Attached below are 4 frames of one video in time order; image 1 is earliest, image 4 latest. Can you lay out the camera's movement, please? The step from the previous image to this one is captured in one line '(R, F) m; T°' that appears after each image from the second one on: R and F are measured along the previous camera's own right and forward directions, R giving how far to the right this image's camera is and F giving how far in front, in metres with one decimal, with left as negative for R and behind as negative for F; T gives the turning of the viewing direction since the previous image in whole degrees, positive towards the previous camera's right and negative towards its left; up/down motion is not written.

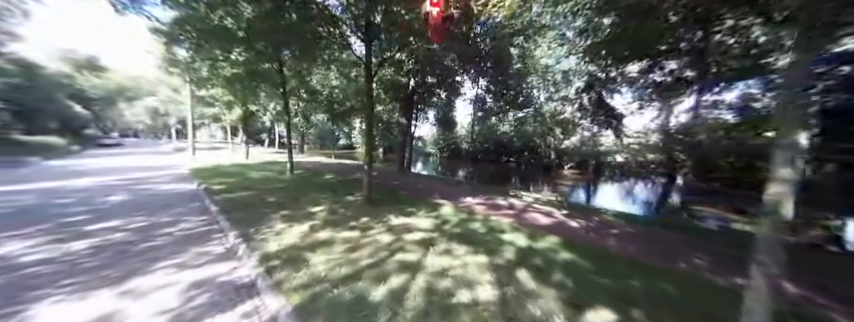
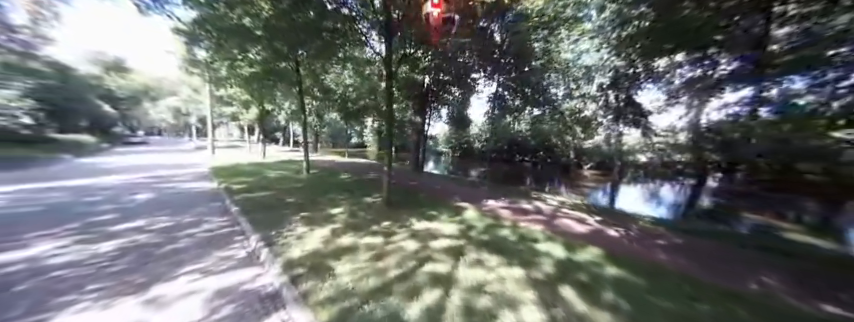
(-0.3, +0.2) m; -2°
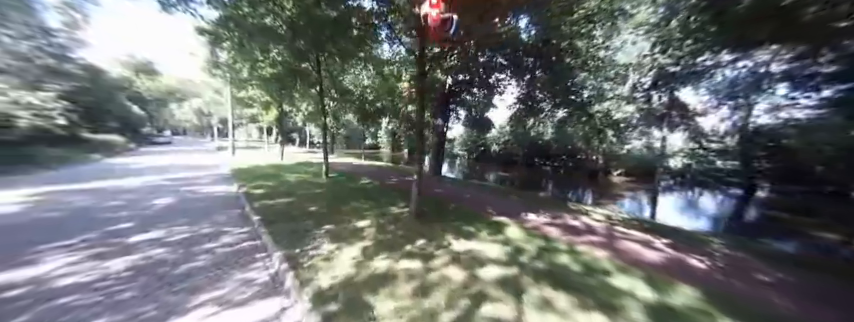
(-0.4, +0.4) m; -3°
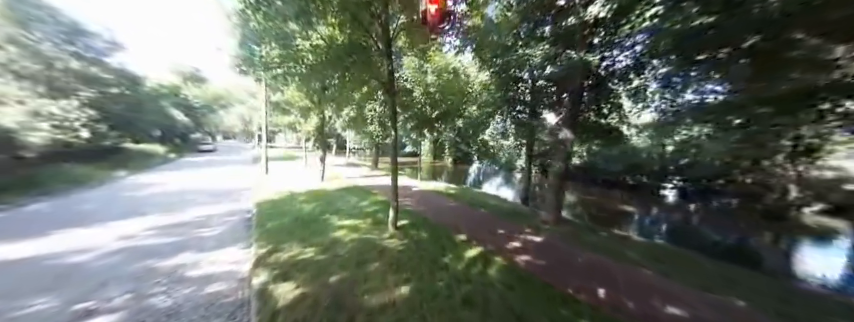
(-2.3, +3.1) m; -7°
